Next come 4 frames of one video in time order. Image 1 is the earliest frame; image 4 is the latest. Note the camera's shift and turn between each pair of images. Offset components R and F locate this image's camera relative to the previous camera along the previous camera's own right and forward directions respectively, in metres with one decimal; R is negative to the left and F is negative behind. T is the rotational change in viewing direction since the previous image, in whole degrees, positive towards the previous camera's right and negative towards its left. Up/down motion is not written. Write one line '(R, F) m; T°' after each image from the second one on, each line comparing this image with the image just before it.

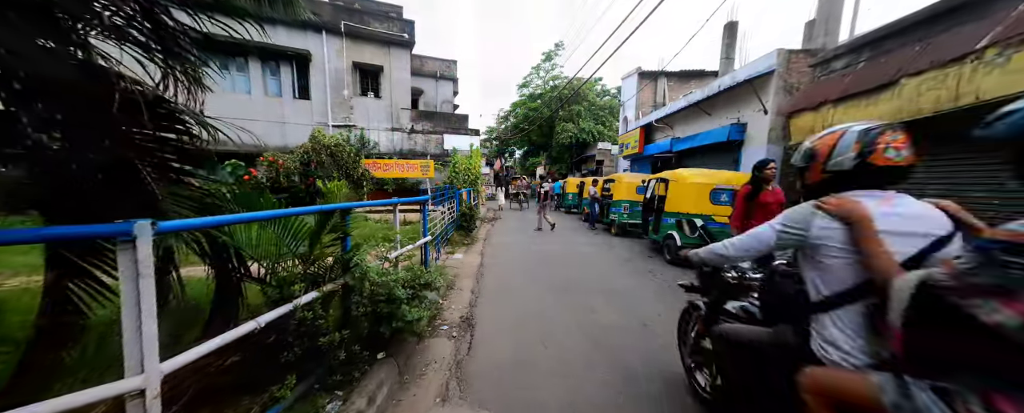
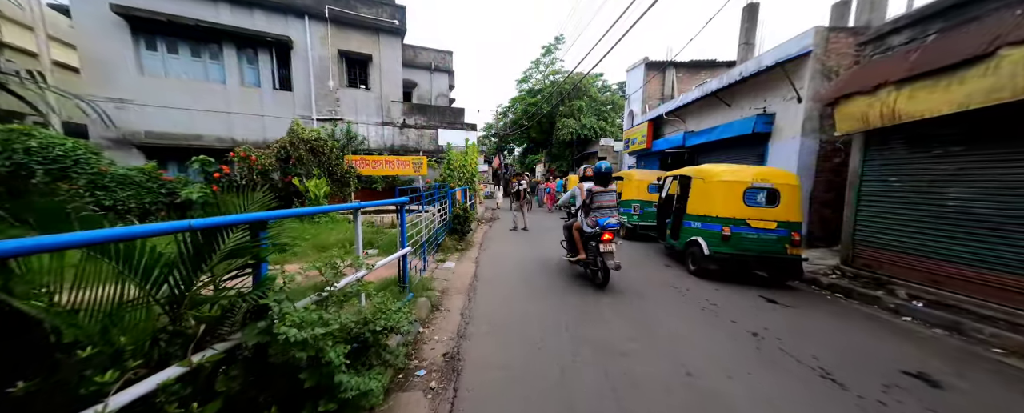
(0.0, +0.9) m; 0°
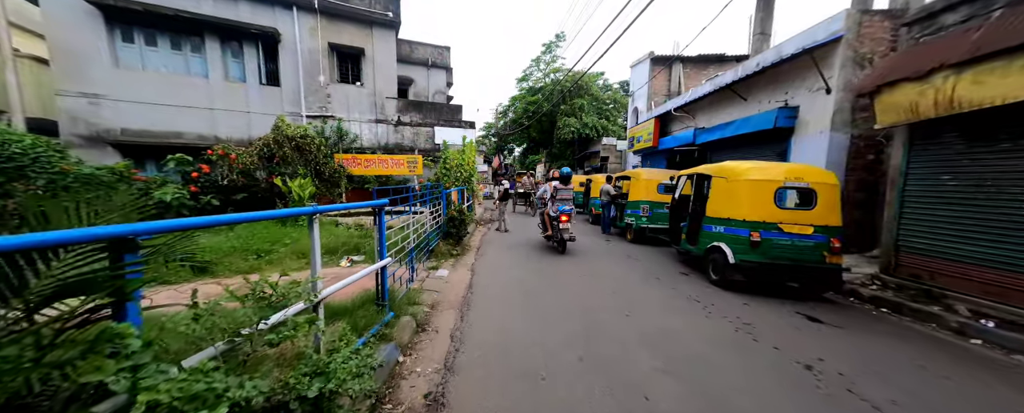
(0.0, +0.6) m; 0°
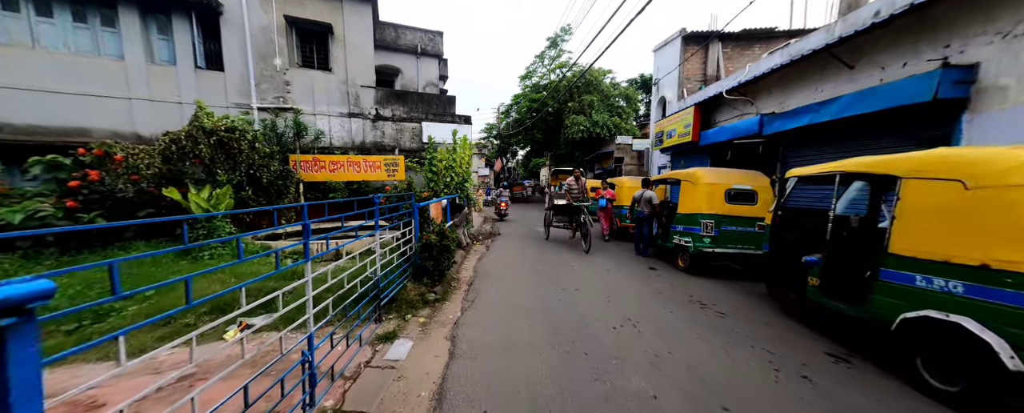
(0.0, +2.3) m; -1°
